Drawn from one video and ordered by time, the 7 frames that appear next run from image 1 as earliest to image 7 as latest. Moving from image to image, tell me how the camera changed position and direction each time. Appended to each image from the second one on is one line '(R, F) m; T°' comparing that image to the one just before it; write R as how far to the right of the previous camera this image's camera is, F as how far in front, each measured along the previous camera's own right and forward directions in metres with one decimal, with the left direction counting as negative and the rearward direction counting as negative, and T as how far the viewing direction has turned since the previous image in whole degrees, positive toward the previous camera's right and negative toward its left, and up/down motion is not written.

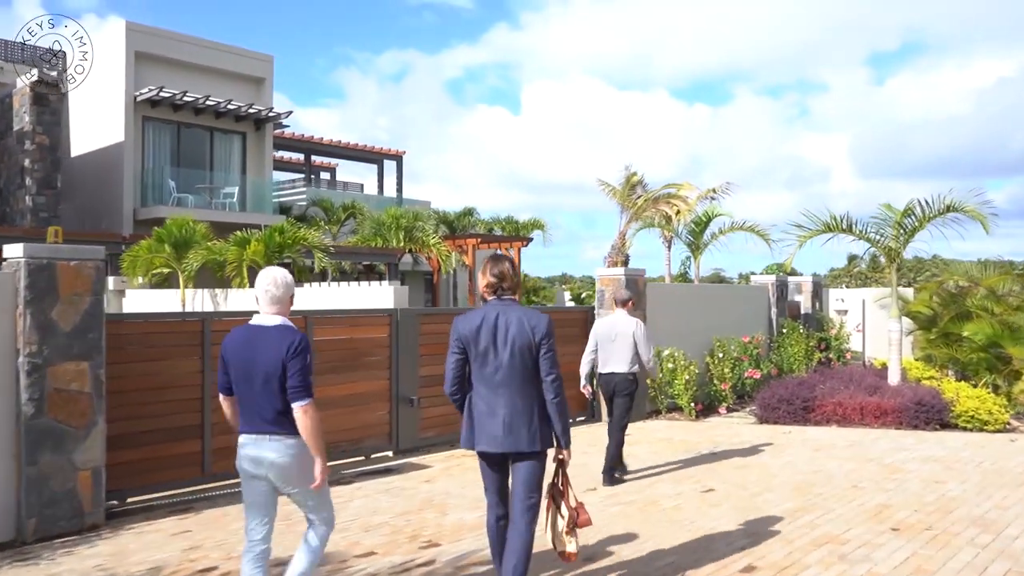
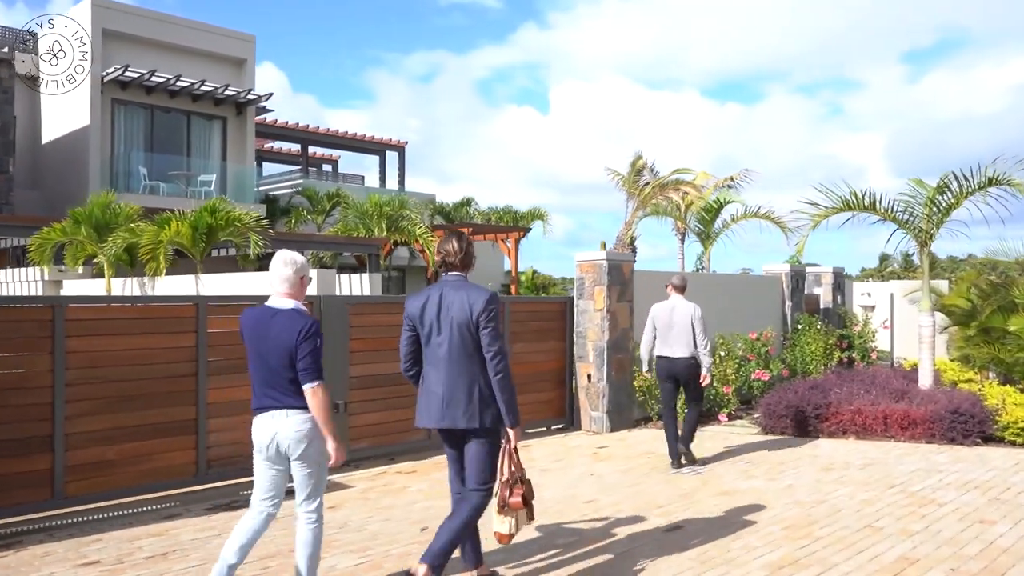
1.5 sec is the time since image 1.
(+0.8, +1.7) m; -2°
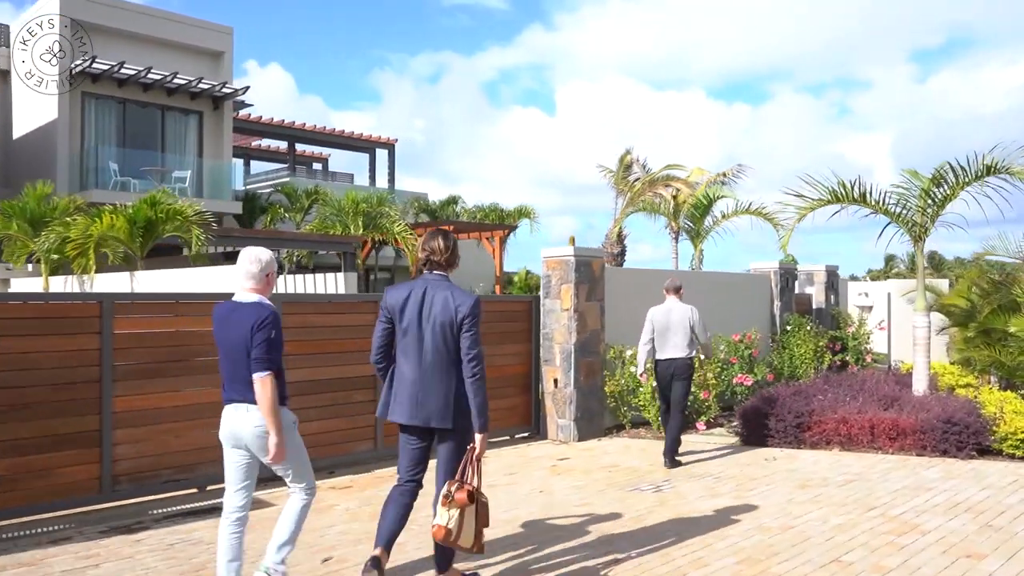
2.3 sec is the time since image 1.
(+0.5, +0.8) m; 0°
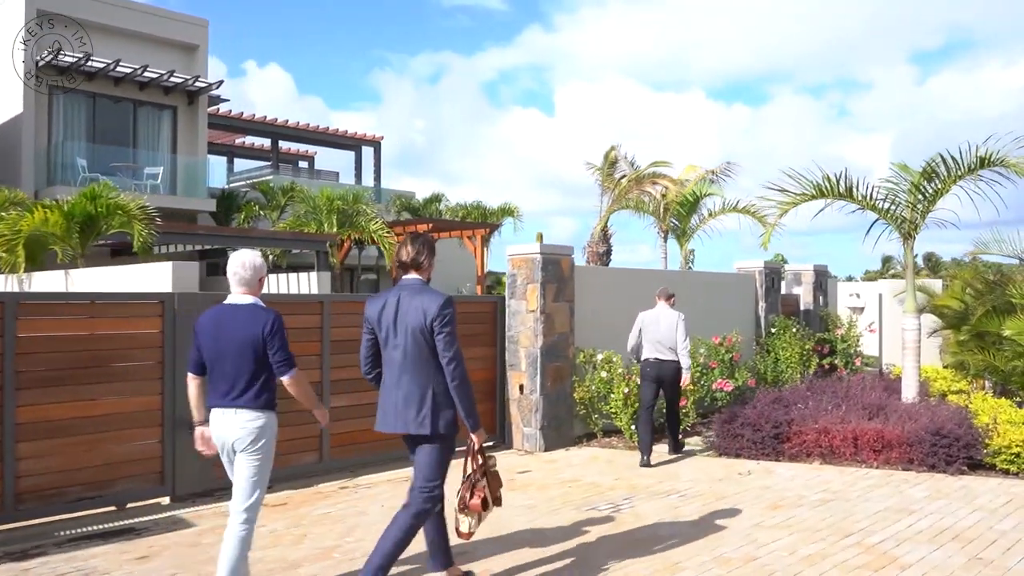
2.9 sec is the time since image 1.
(+0.4, +0.6) m; 0°
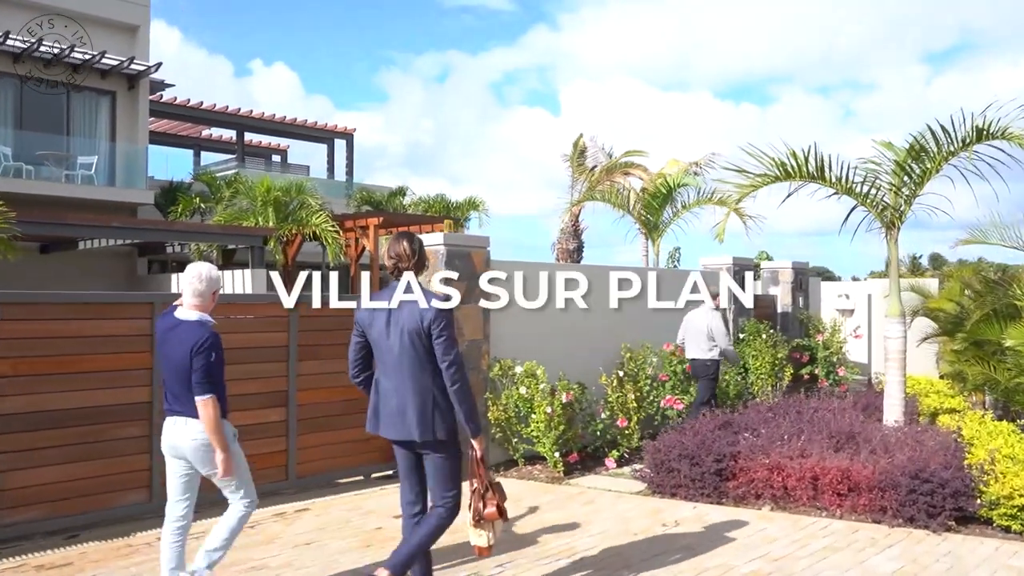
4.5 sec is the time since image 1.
(+1.0, +1.6) m; 0°
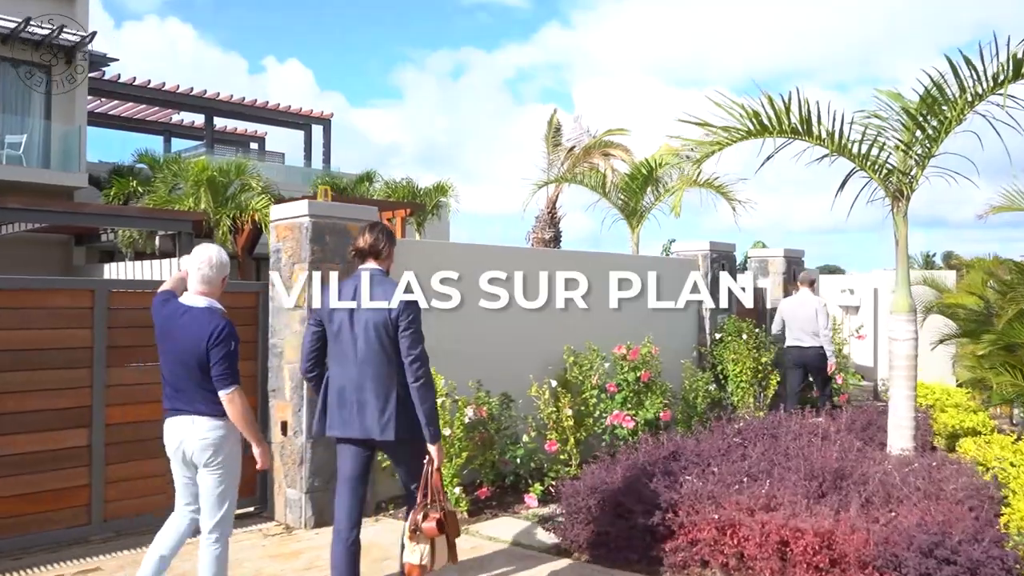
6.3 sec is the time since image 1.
(+0.8, +1.8) m; -1°
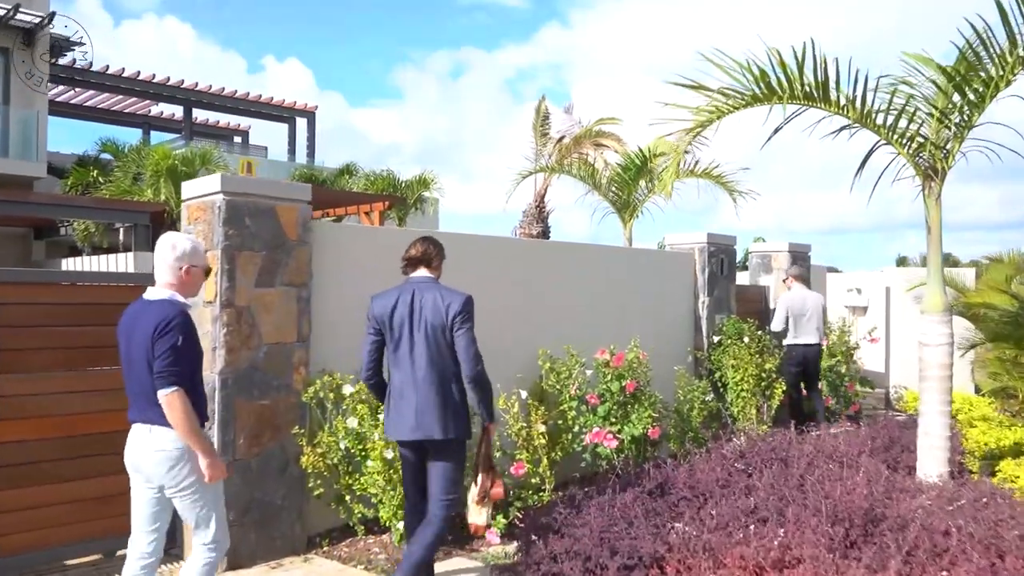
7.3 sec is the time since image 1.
(+0.2, +1.0) m; 0°
